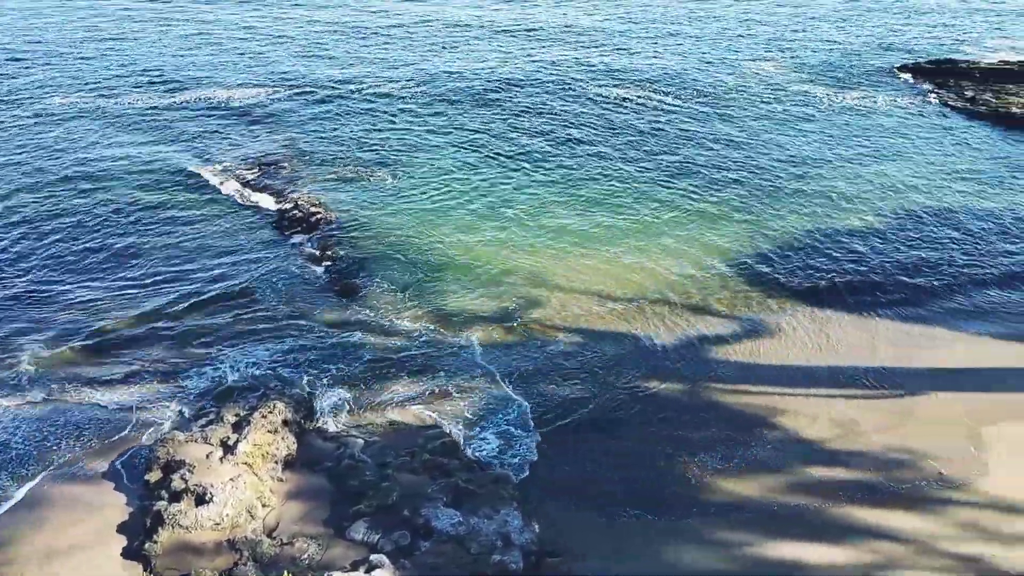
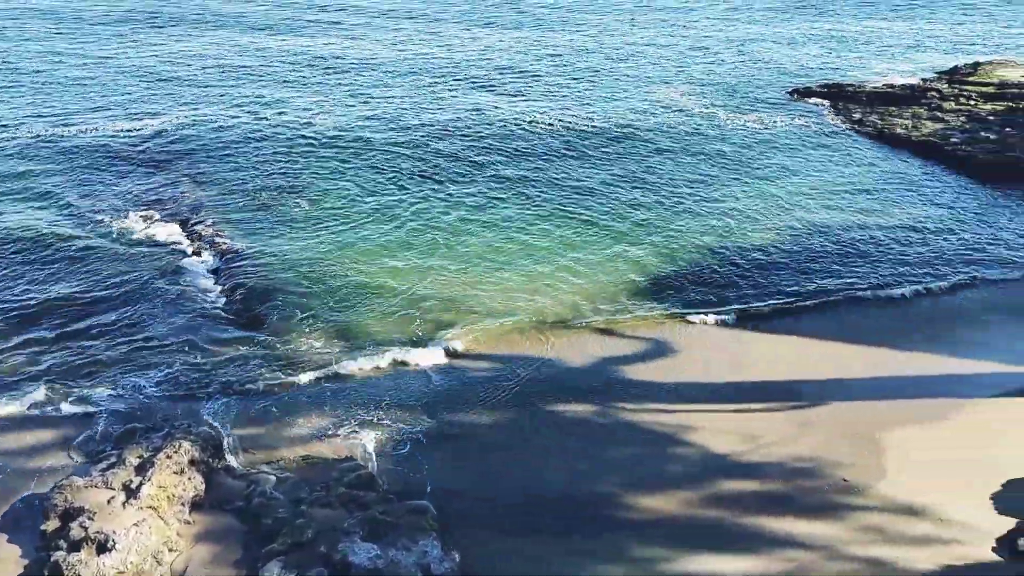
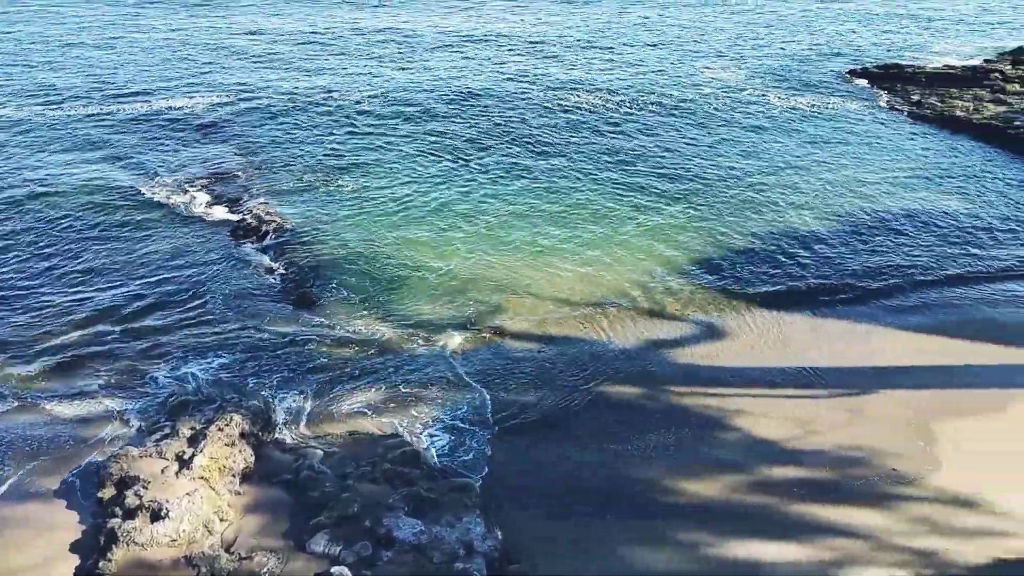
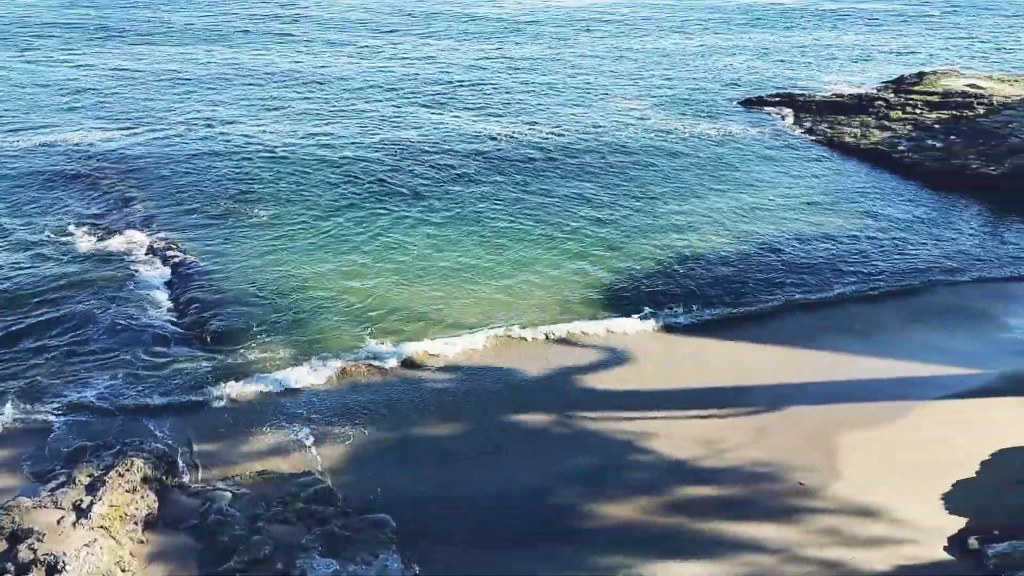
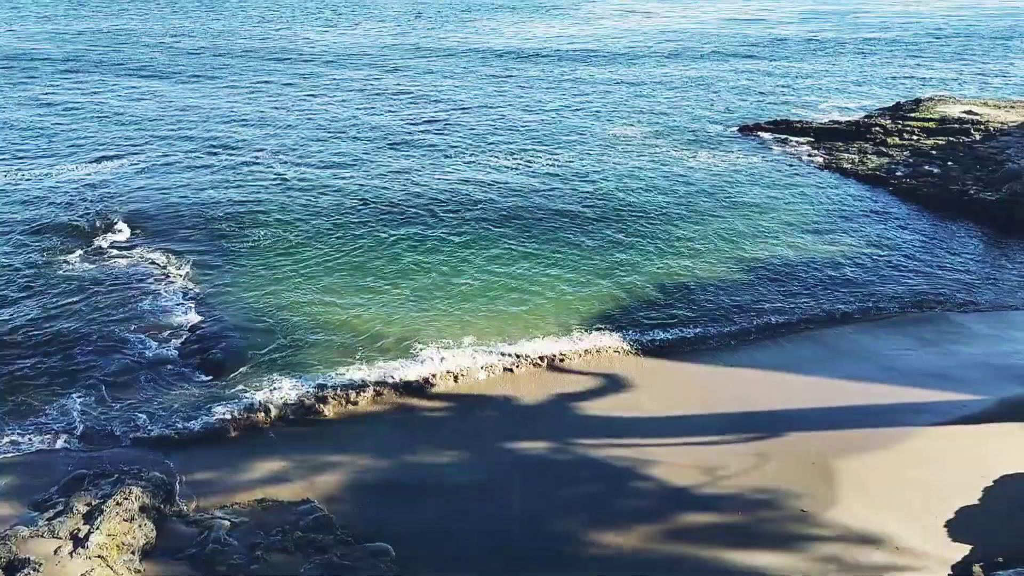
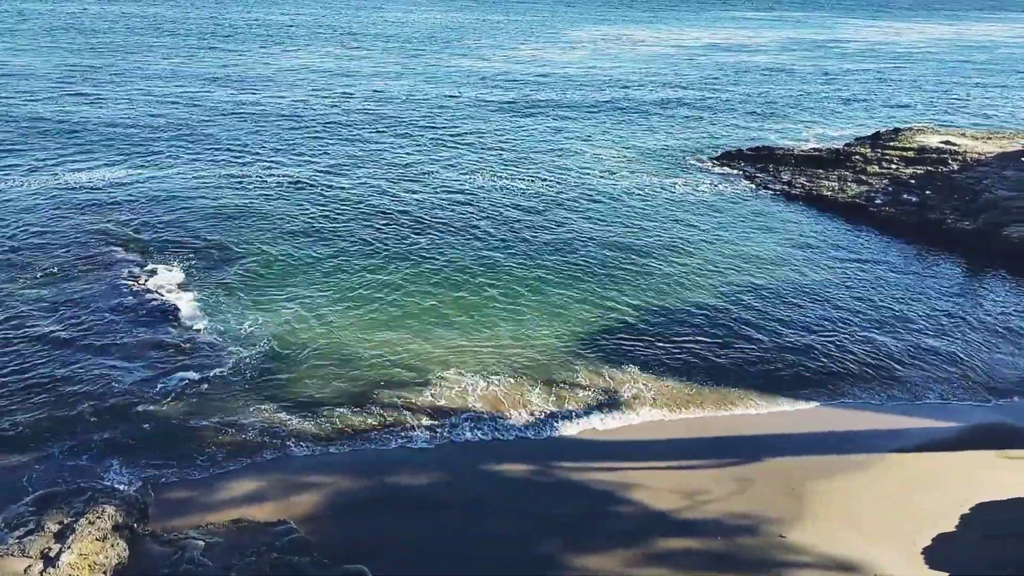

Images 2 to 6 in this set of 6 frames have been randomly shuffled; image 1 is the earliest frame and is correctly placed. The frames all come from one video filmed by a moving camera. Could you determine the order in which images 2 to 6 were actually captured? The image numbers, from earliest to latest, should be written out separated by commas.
3, 2, 4, 5, 6
